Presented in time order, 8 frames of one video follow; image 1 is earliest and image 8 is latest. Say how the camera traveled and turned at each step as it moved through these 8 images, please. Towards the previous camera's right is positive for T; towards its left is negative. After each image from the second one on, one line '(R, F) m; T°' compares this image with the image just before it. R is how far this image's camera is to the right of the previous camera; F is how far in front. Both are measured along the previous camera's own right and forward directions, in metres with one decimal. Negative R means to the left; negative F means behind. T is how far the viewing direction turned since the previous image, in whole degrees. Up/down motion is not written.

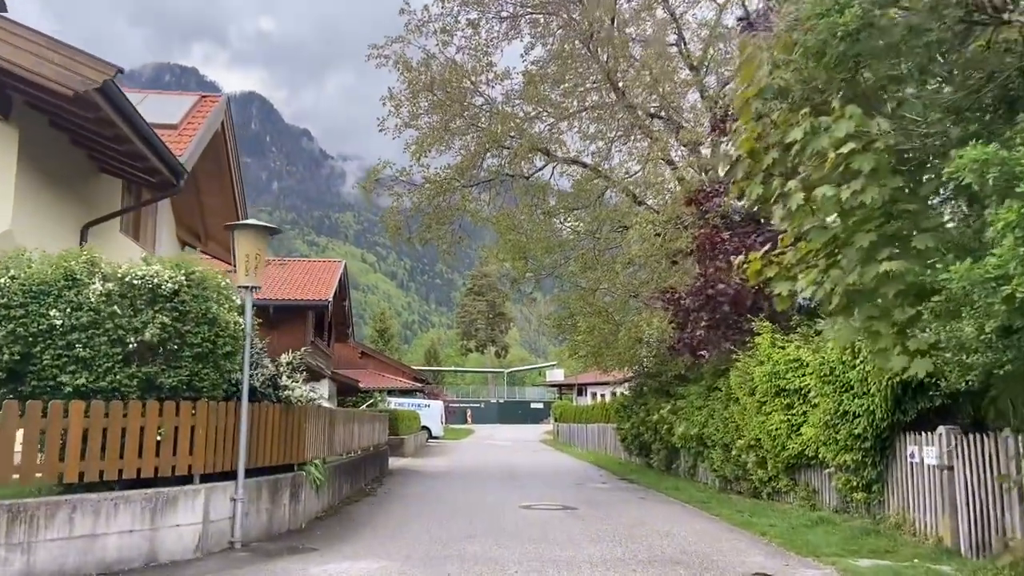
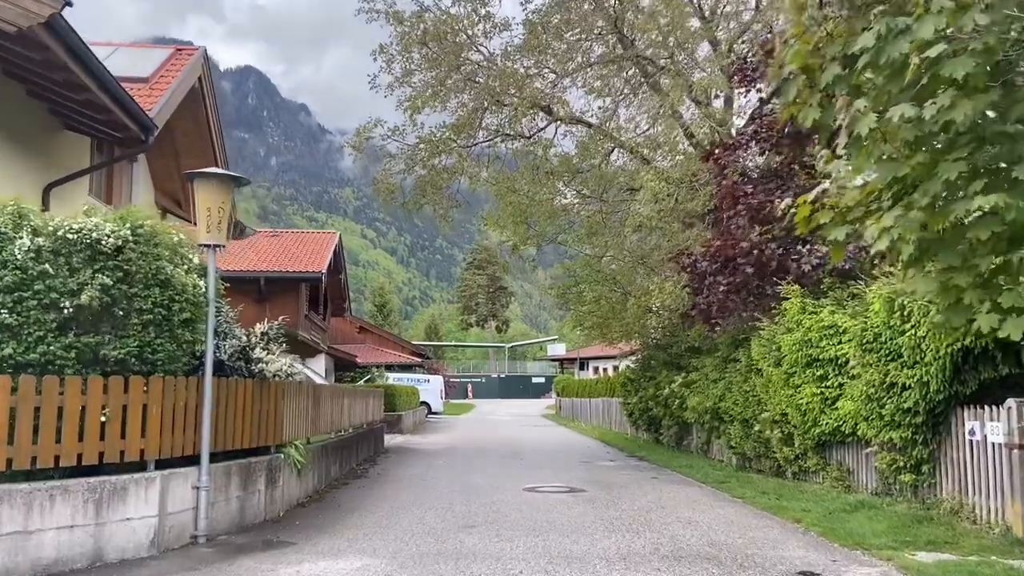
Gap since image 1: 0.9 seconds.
(0.0, +1.2) m; 0°
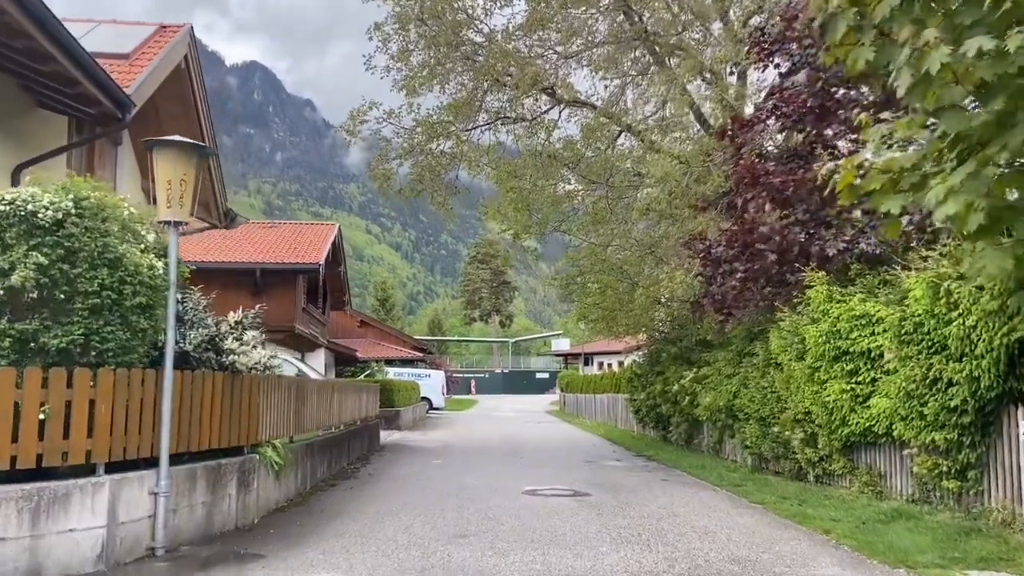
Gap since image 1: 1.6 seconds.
(+0.1, +0.9) m; 0°
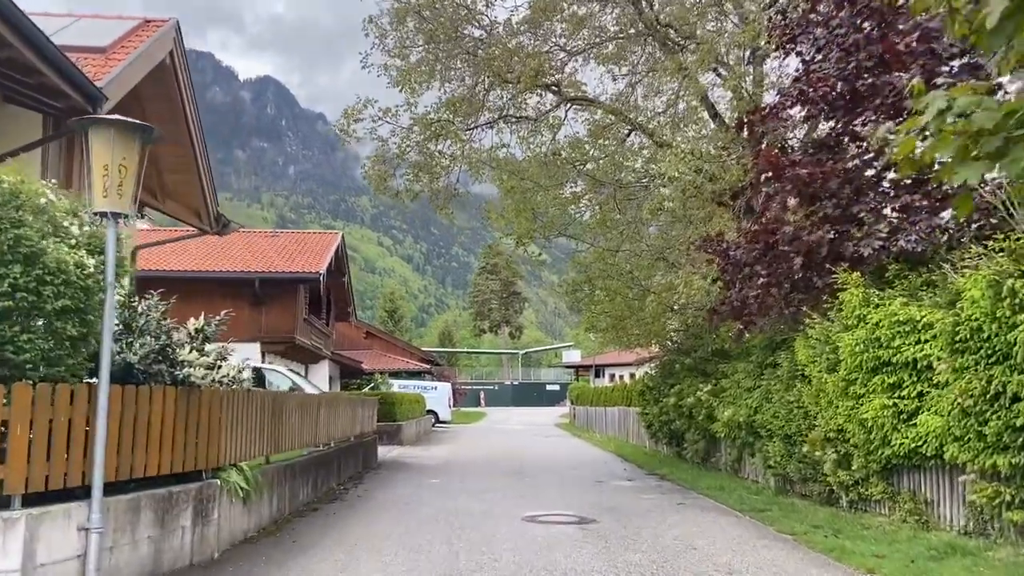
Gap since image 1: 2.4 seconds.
(+0.2, +1.0) m; -1°
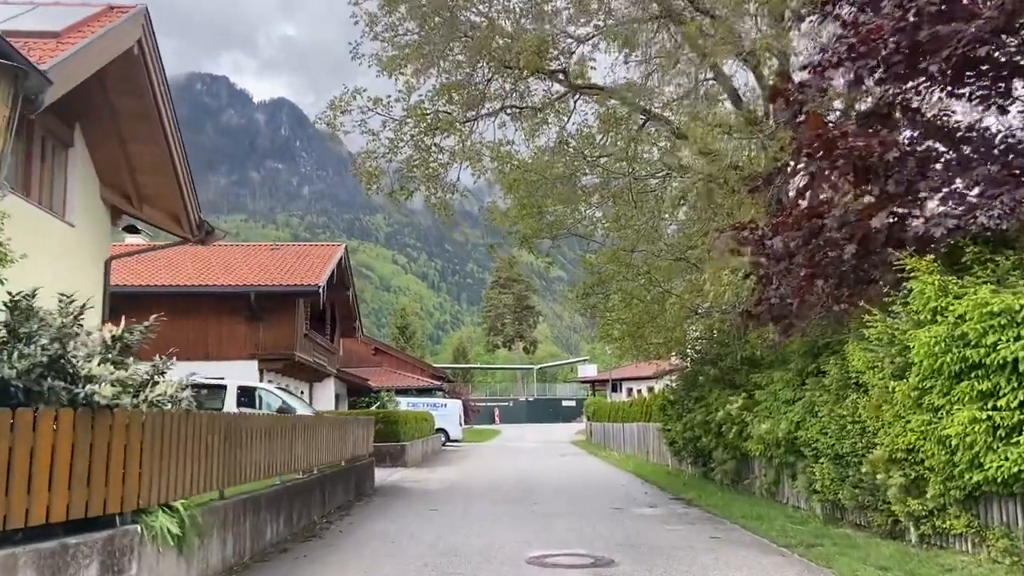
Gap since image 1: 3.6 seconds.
(+0.2, +1.5) m; -1°
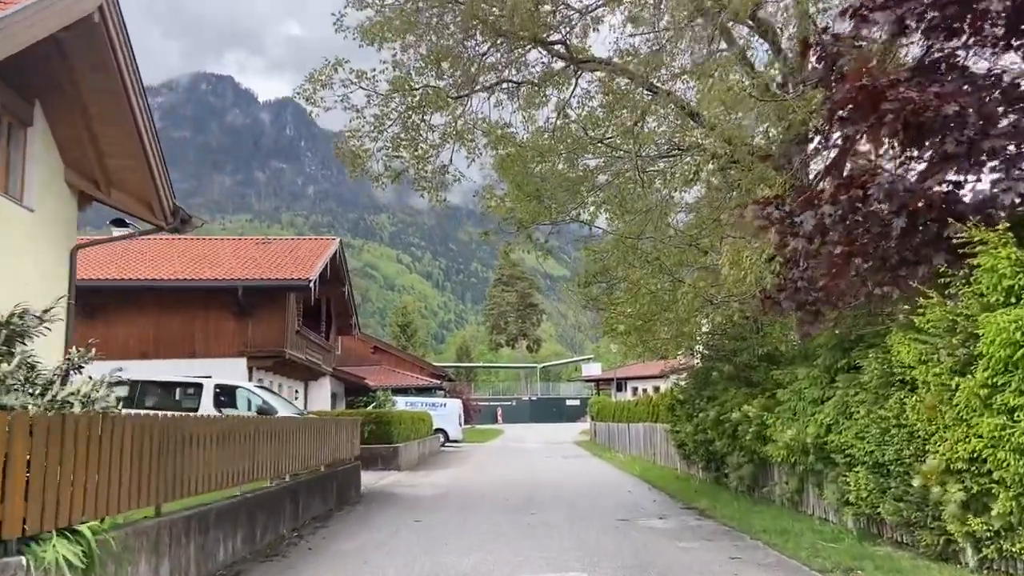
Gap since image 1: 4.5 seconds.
(+0.2, +1.2) m; 0°
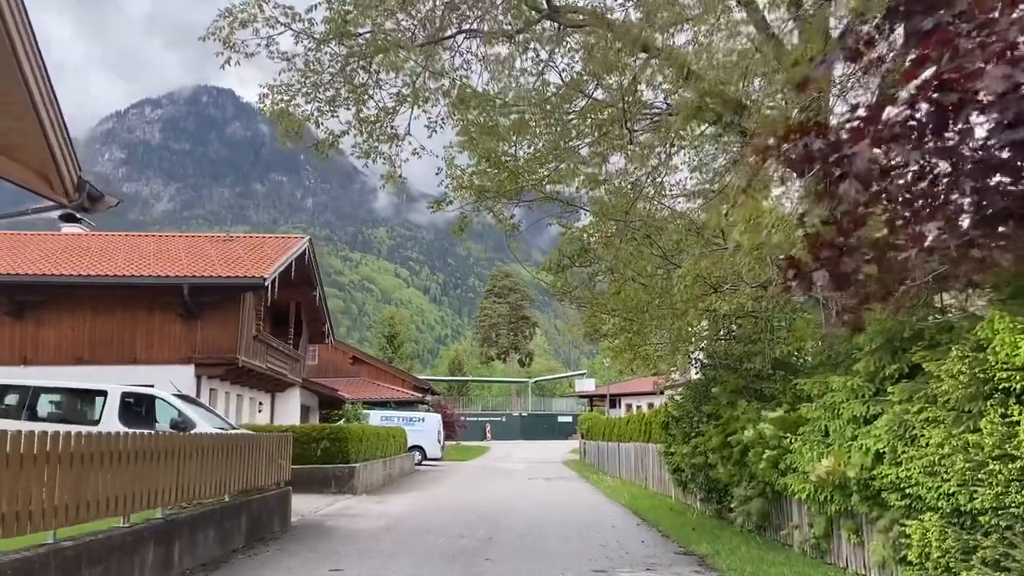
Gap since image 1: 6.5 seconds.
(+0.5, +2.5) m; 0°
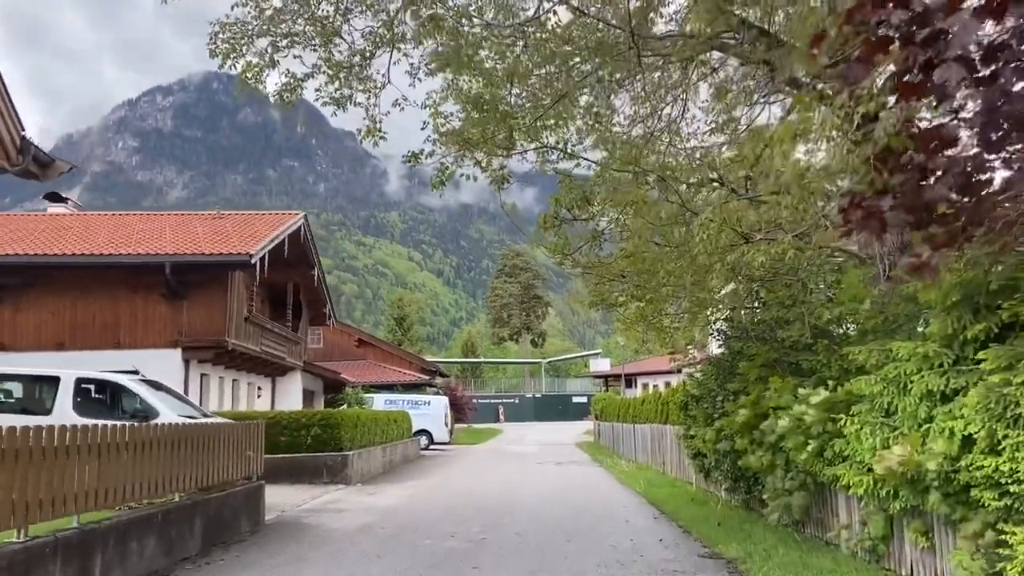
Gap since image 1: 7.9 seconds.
(+0.2, +1.5) m; -1°
